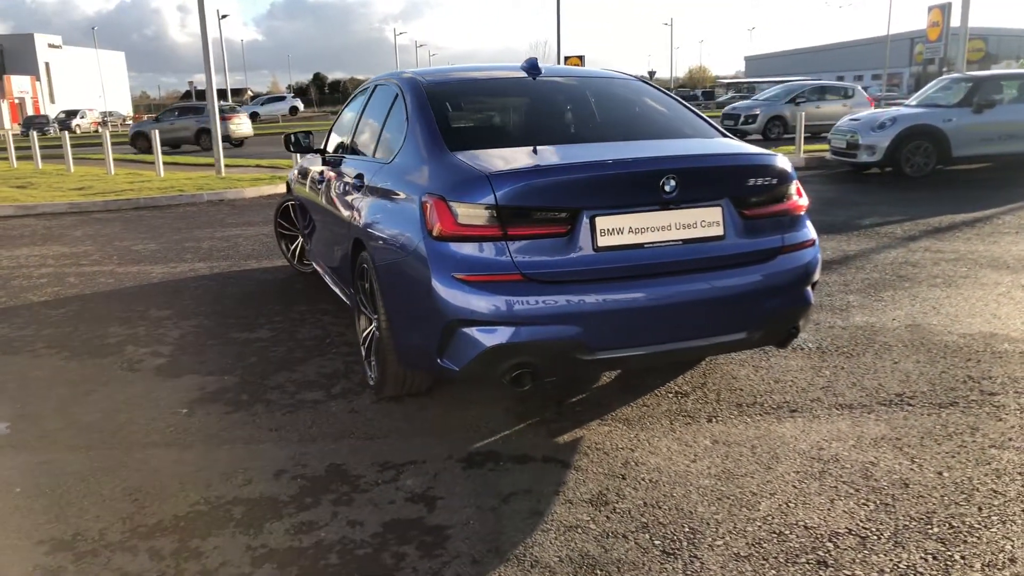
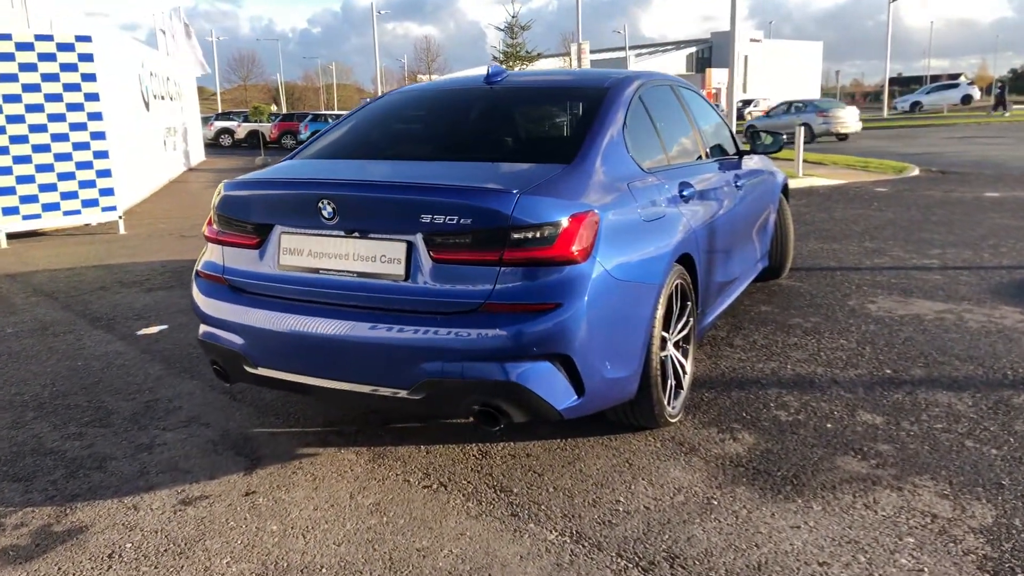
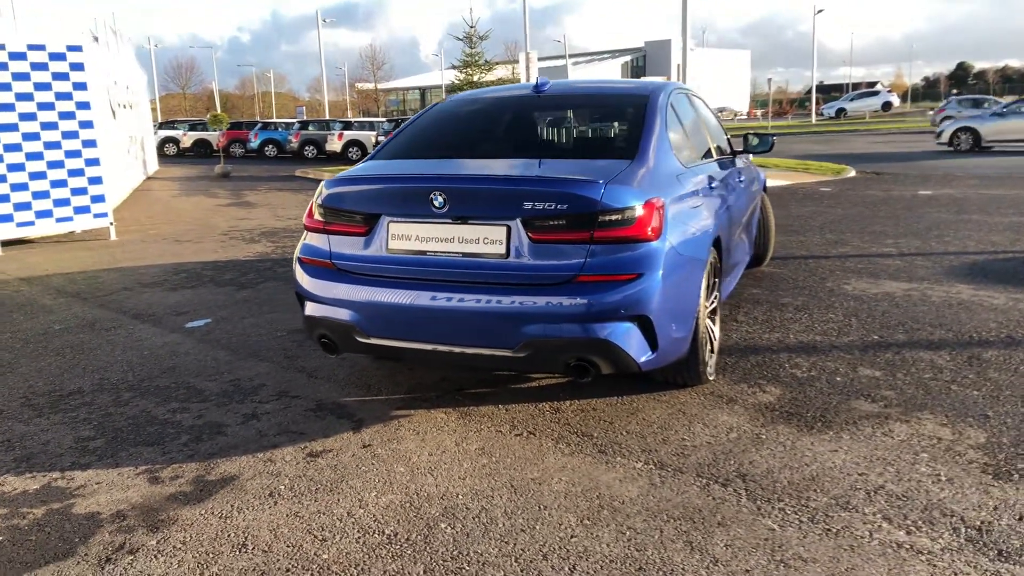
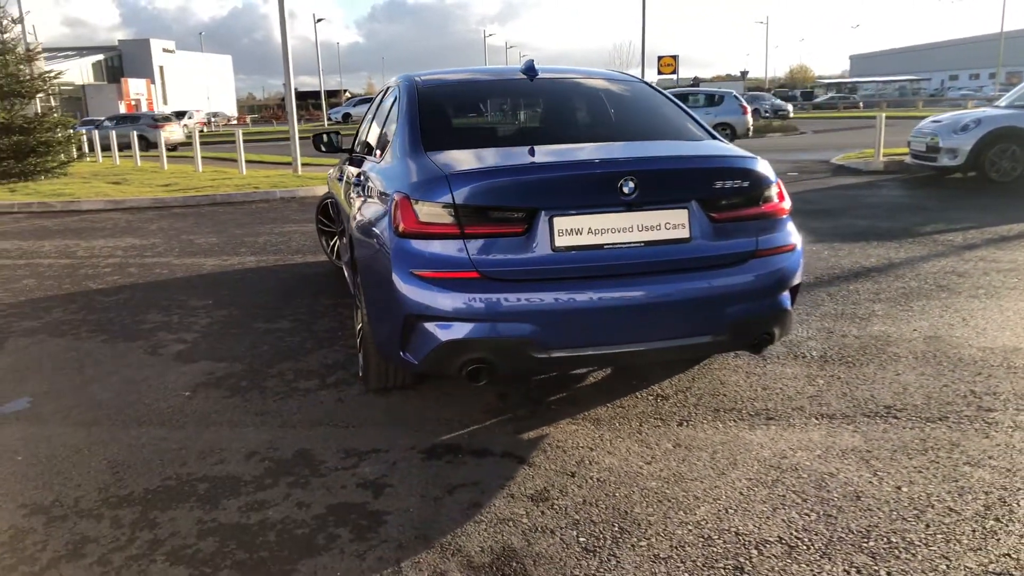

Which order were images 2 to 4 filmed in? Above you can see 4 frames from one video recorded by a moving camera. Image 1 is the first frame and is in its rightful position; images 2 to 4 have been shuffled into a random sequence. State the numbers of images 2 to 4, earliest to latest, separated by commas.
4, 3, 2
